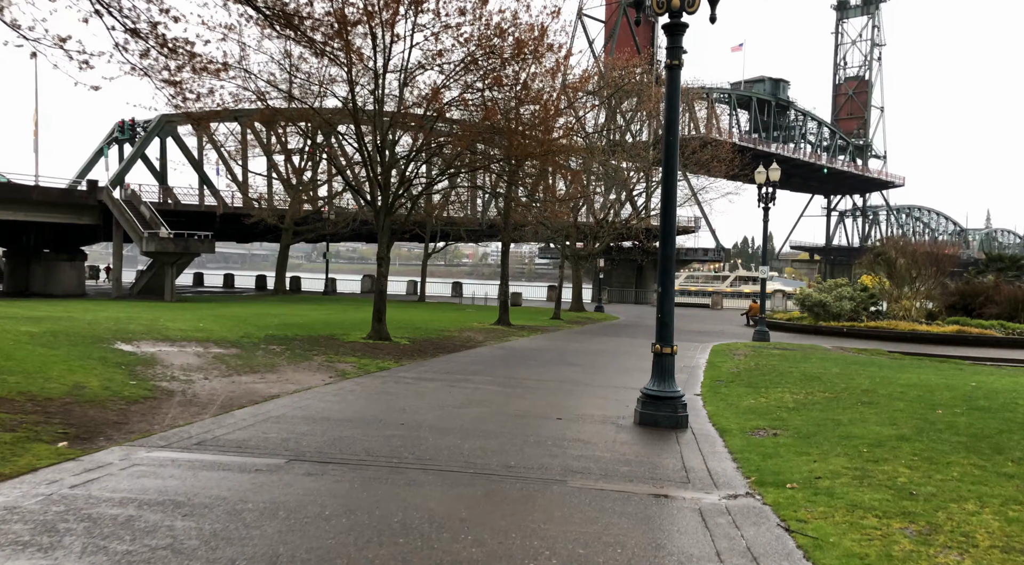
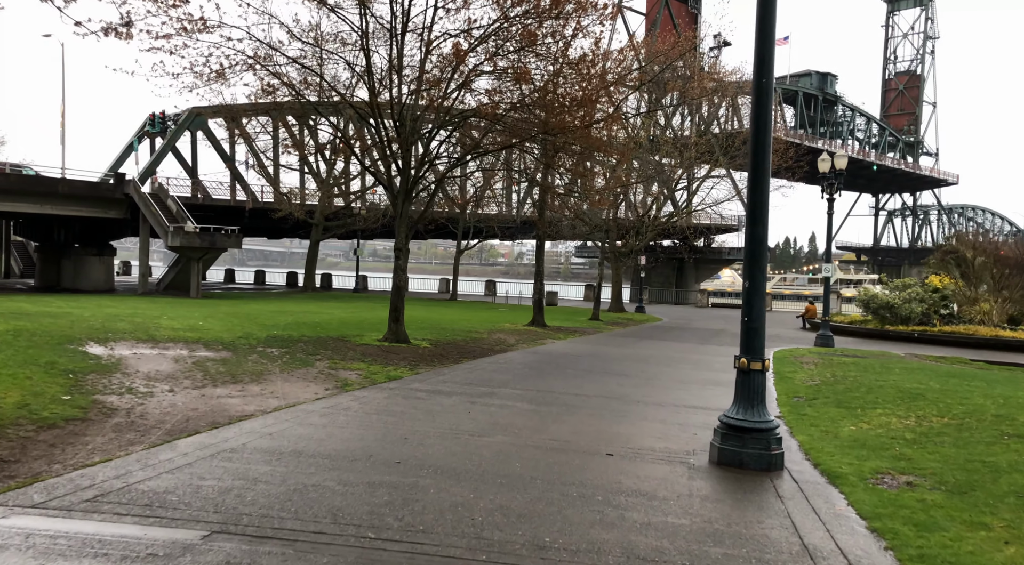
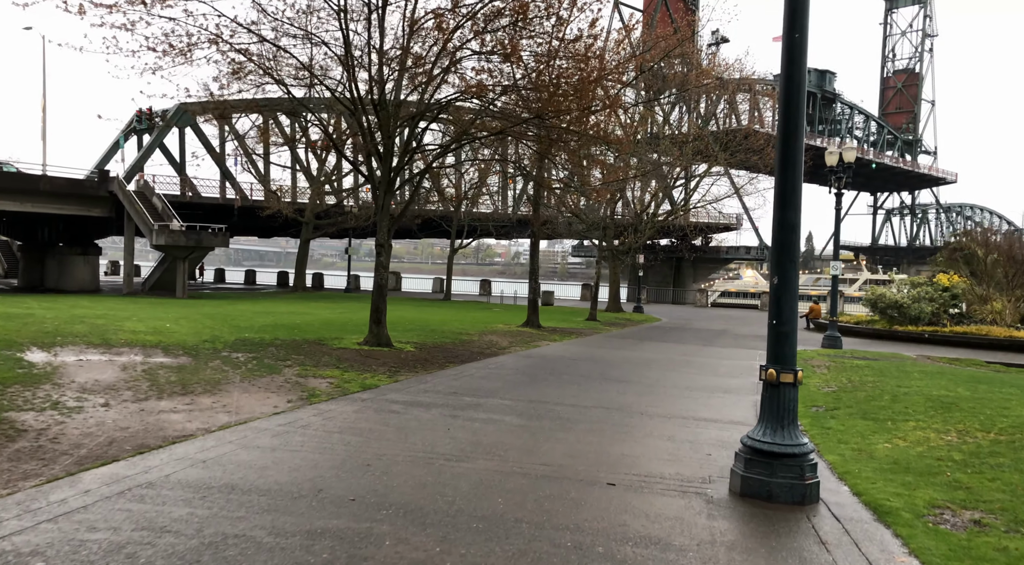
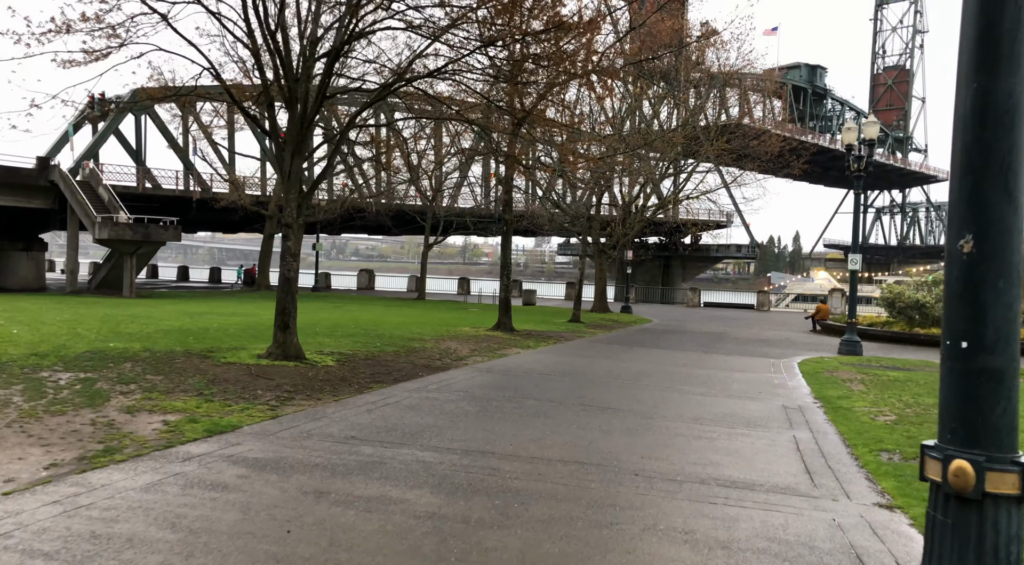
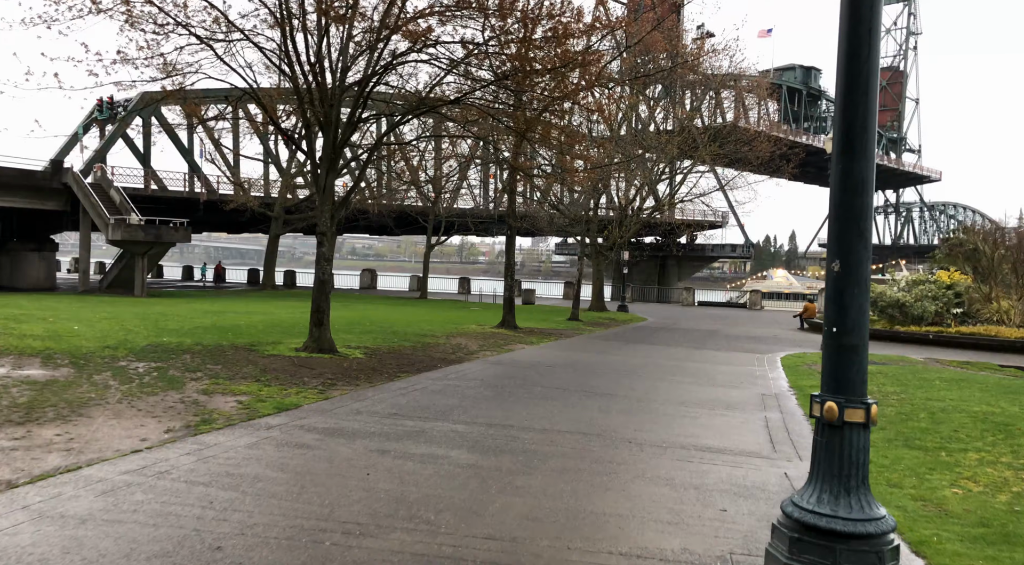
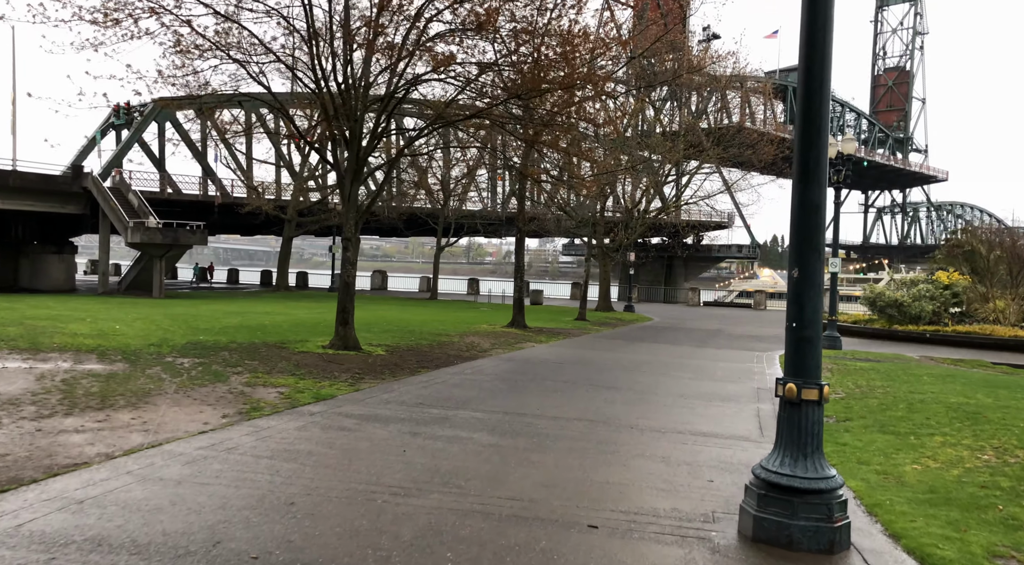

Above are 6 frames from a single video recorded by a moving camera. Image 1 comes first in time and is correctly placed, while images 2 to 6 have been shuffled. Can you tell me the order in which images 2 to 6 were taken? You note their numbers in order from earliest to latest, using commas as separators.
2, 3, 6, 5, 4
